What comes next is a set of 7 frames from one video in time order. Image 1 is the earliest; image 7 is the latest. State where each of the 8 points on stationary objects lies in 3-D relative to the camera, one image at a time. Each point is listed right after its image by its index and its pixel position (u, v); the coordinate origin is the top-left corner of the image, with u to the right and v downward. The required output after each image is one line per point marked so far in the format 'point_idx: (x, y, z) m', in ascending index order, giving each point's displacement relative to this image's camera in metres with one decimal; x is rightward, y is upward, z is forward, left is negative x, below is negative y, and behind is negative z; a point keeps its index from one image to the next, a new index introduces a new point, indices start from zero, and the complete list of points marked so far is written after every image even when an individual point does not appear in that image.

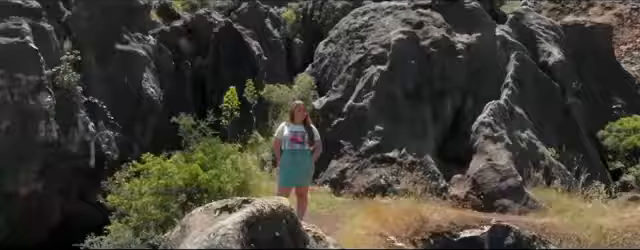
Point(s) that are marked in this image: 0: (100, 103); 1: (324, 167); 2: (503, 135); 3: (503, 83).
0: (-13.2, +1.3, +17.3) m
1: (0.0, -1.6, +12.1) m
2: (+6.6, -0.4, +11.2) m
3: (+7.4, +1.6, +12.3) m
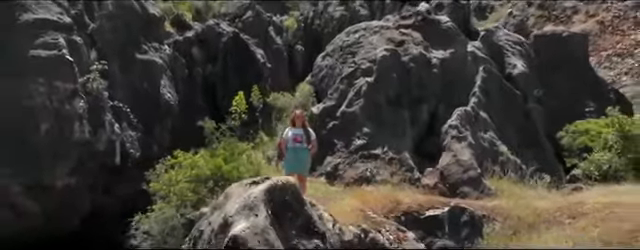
0: (-13.3, +1.3, +19.5) m
1: (-0.1, -1.7, +14.3) m
2: (+6.5, -0.5, +13.4) m
3: (+7.3, +1.5, +14.5) m
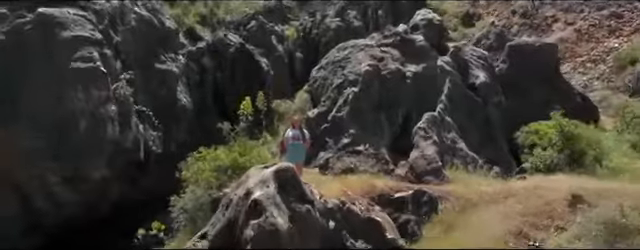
0: (-13.5, +1.2, +22.5) m
1: (-0.4, -1.8, +17.2) m
2: (+6.2, -0.6, +16.3) m
3: (+7.0, +1.4, +17.4) m
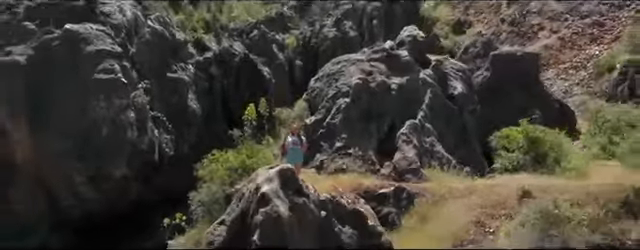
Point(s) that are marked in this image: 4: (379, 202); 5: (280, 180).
0: (-13.8, +0.8, +24.9) m
1: (-0.6, -2.1, +19.6) m
2: (+6.0, -0.9, +18.7) m
3: (+6.8, +1.1, +19.8) m
4: (+3.1, -4.0, +15.6) m
5: (-1.7, -2.5, +13.0) m
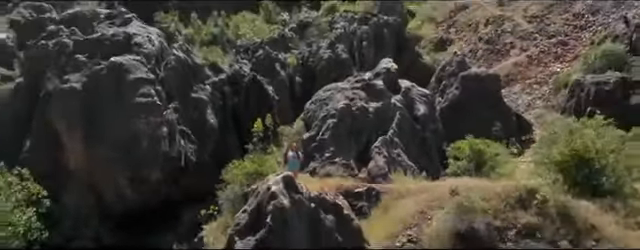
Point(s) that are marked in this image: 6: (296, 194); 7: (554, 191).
0: (-14.3, -0.4, +30.6) m
1: (-1.2, -3.4, +25.2) m
2: (+5.4, -2.2, +24.3) m
3: (+6.3, -0.1, +25.4) m
4: (+2.6, -5.2, +21.2) m
5: (-2.3, -3.7, +18.6) m
6: (-1.5, -4.5, +18.5) m
7: (+14.1, -4.1, +17.7) m
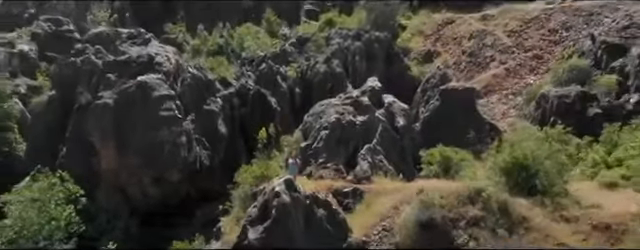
0: (-14.8, -1.5, +35.4) m
1: (-1.6, -4.4, +30.1) m
2: (+5.0, -3.2, +29.1) m
3: (+5.8, -1.2, +30.2) m
4: (+2.1, -6.3, +26.1) m
5: (-2.8, -4.8, +23.5) m
6: (-2.0, -5.5, +23.3) m
7: (+13.6, -5.1, +22.6) m
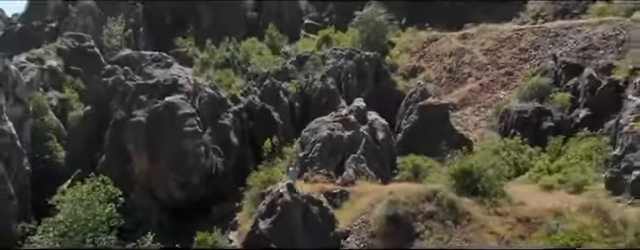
0: (-15.4, -3.3, +42.5) m
1: (-2.3, -6.2, +37.1) m
2: (+4.3, -5.0, +36.1) m
3: (+5.1, -3.0, +37.2) m
4: (+1.4, -8.0, +33.1) m
5: (-3.4, -6.5, +30.5) m
6: (-2.6, -7.3, +30.3) m
7: (+13.0, -6.9, +29.6) m
